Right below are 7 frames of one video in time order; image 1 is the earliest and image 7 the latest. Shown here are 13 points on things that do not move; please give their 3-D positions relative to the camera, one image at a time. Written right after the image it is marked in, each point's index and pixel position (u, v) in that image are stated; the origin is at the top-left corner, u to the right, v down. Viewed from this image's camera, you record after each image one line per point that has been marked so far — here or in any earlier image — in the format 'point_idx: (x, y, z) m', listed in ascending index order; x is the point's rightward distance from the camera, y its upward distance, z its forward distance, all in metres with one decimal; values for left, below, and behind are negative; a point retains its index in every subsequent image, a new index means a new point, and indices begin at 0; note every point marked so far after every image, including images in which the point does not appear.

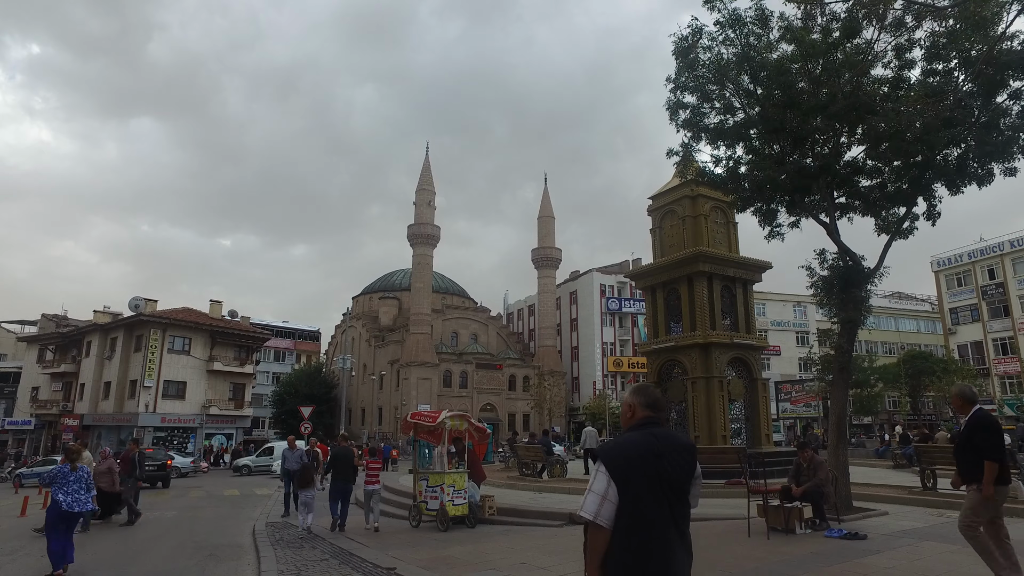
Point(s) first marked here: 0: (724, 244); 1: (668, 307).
0: (+6.2, +1.3, +19.2) m
1: (+4.6, -0.5, +19.2) m
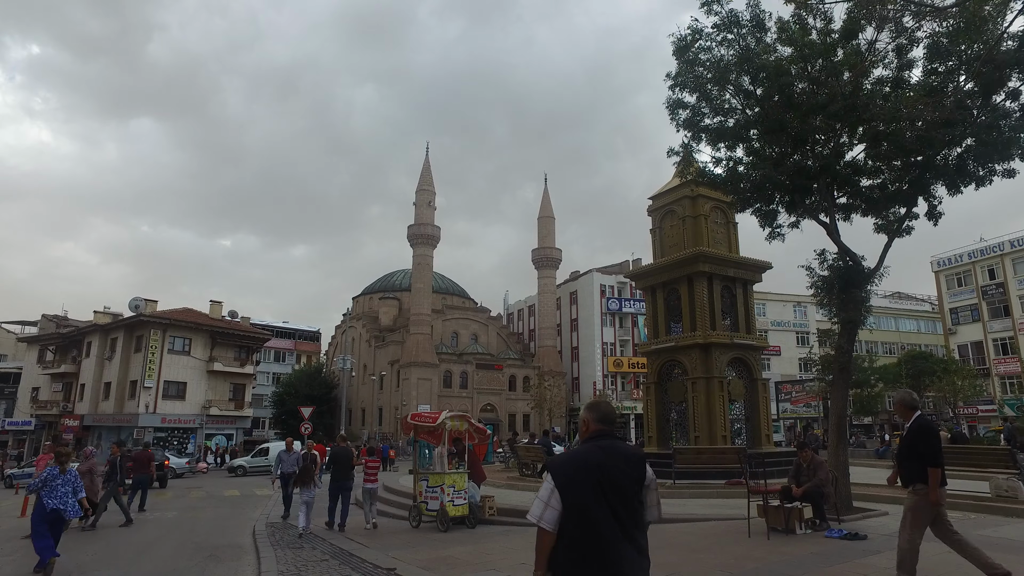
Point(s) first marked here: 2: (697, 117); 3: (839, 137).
0: (+6.2, +1.3, +19.2) m
1: (+4.6, -0.6, +19.2) m
2: (+3.3, +3.0, +11.5) m
3: (+5.3, +2.4, +10.6) m
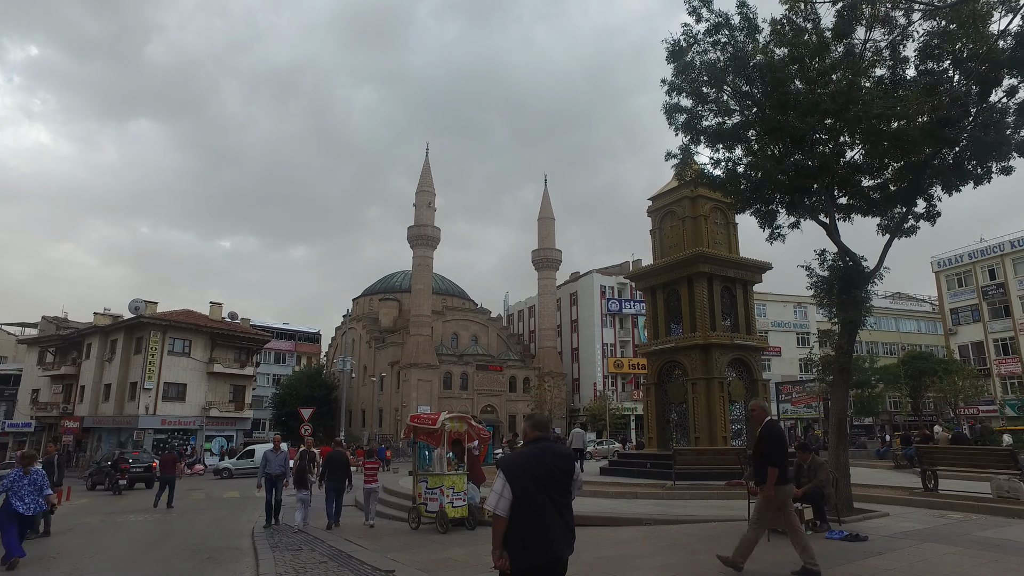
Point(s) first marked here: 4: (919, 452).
0: (+6.2, +1.3, +19.1) m
1: (+4.6, -0.6, +19.2) m
2: (+3.2, +3.0, +11.5) m
3: (+5.3, +2.4, +10.5) m
4: (+7.3, -2.9, +11.7) m
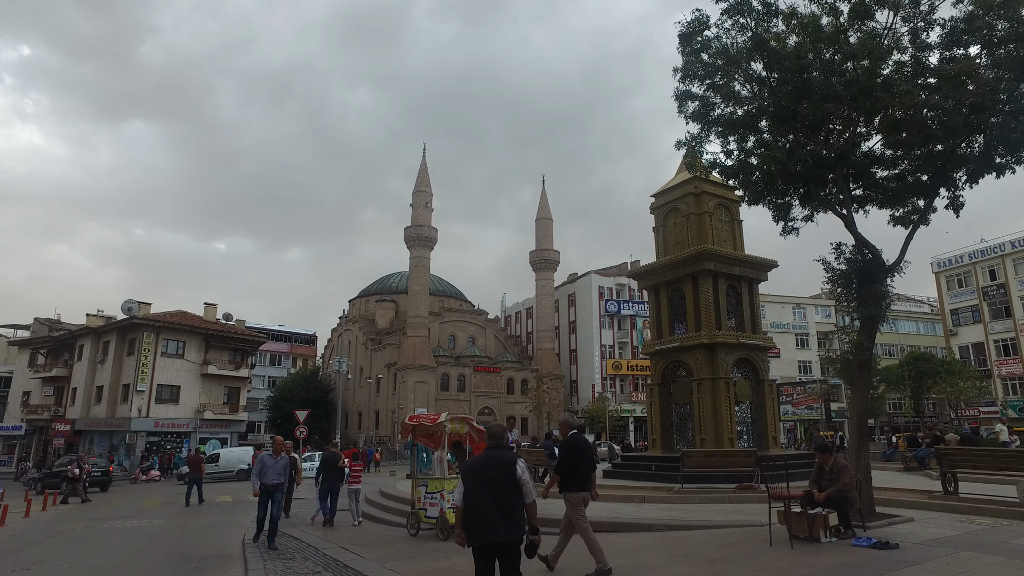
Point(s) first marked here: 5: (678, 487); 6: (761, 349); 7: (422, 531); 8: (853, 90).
0: (+6.2, +1.3, +18.7) m
1: (+4.6, -0.5, +18.8) m
2: (+3.3, +3.1, +11.1) m
3: (+5.3, +2.5, +10.1) m
4: (+7.3, -2.9, +11.3) m
5: (+3.9, -4.7, +15.4) m
6: (+6.8, -1.7, +17.9) m
7: (-1.5, -4.0, +10.7) m
8: (+5.0, +2.9, +9.6) m
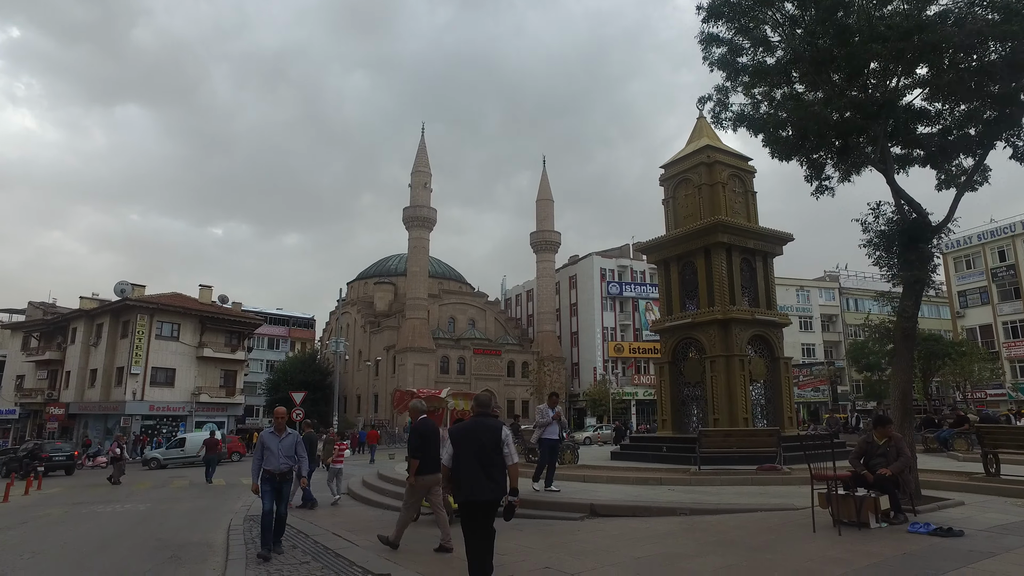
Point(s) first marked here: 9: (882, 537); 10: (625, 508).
0: (+6.3, +2.0, +17.8) m
1: (+4.7, +0.2, +17.9) m
2: (+3.4, +3.6, +10.1) m
3: (+5.4, +3.0, +9.2) m
4: (+7.5, -2.3, +10.5) m
5: (+4.0, -4.1, +14.7) m
6: (+6.9, -1.0, +17.1) m
7: (-1.4, -3.5, +10.0) m
8: (+5.1, +3.4, +8.7) m
9: (+3.5, -2.4, +6.2) m
10: (+1.5, -2.9, +8.5) m
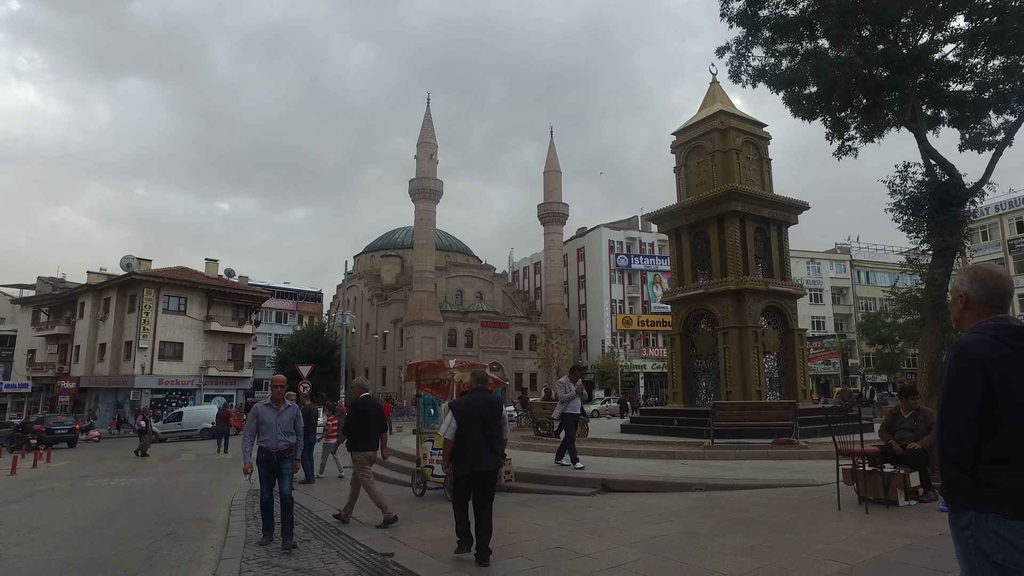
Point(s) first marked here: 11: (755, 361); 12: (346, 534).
0: (+6.5, +2.8, +17.3) m
1: (+4.9, +1.0, +17.5) m
2: (+3.5, +4.1, +9.6) m
3: (+5.5, +3.5, +8.6) m
4: (+7.6, -1.8, +10.1) m
5: (+4.2, -3.4, +14.4) m
6: (+7.1, -0.2, +16.7) m
7: (-1.2, -3.0, +9.7) m
8: (+5.2, +3.9, +8.1) m
9: (+3.6, -2.0, +5.8) m
10: (+1.6, -2.5, +8.2) m
11: (+5.7, -1.7, +15.4) m
12: (-1.8, -2.6, +6.9) m
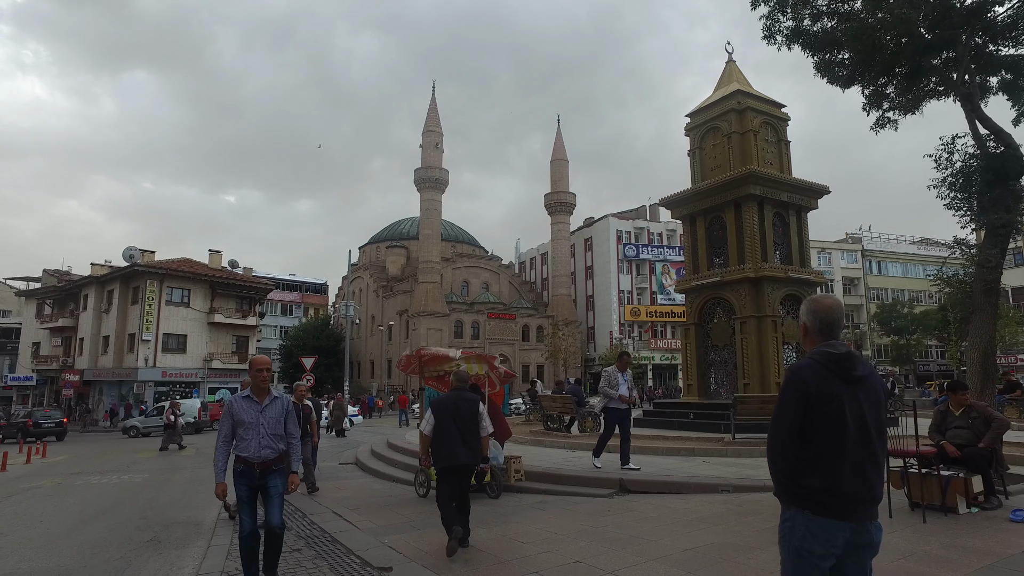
0: (+6.7, +3.1, +16.5) m
1: (+5.1, +1.3, +16.7) m
2: (+3.6, +4.3, +8.8) m
3: (+5.6, +3.7, +7.9) m
4: (+7.7, -1.6, +9.4) m
5: (+4.4, -3.1, +13.7) m
6: (+7.3, +0.1, +15.9) m
7: (-1.1, -2.8, +9.1) m
8: (+5.3, +4.1, +7.4) m
9: (+3.7, -1.9, +5.2) m
10: (+1.7, -2.3, +7.6) m
11: (+5.9, -1.4, +14.7) m
12: (-1.6, -2.5, +6.3) m
